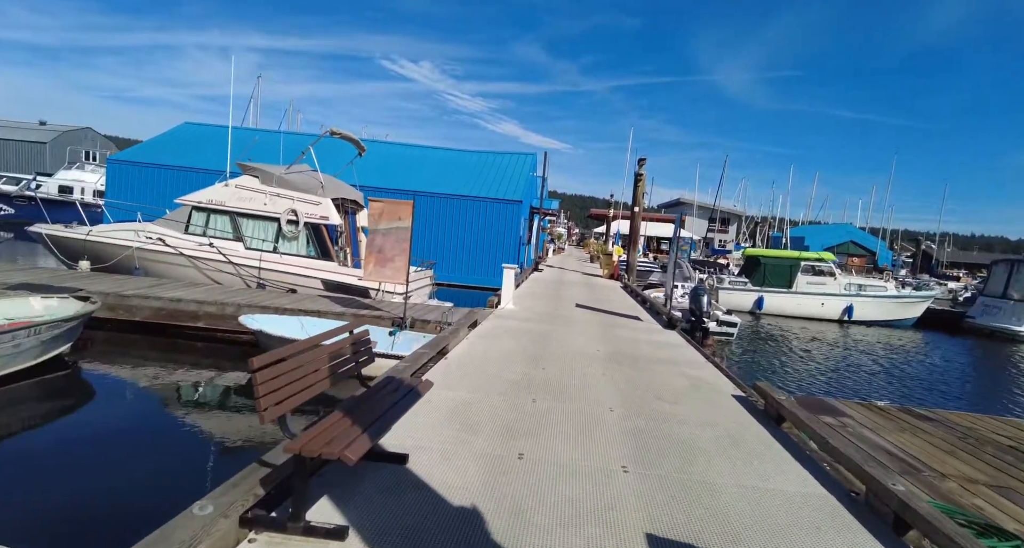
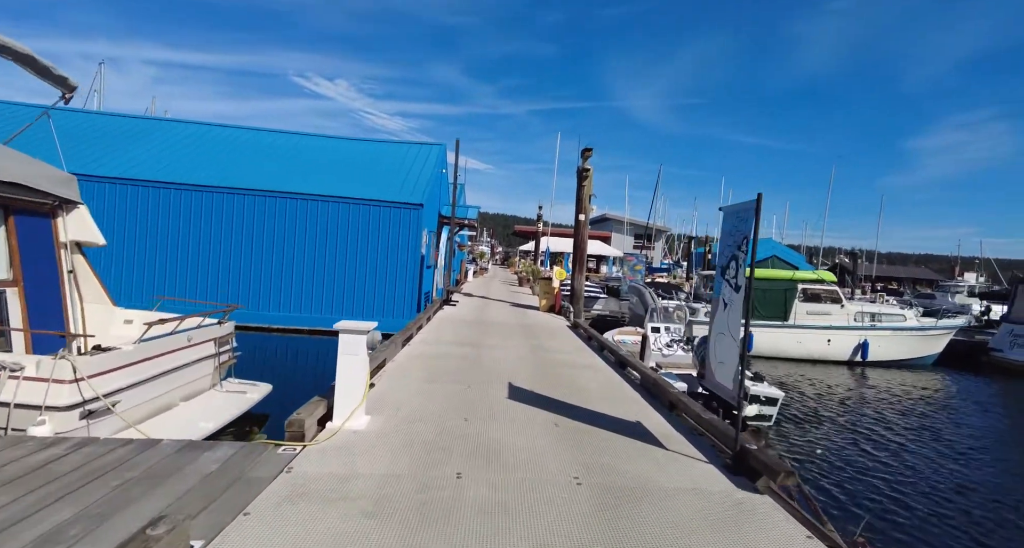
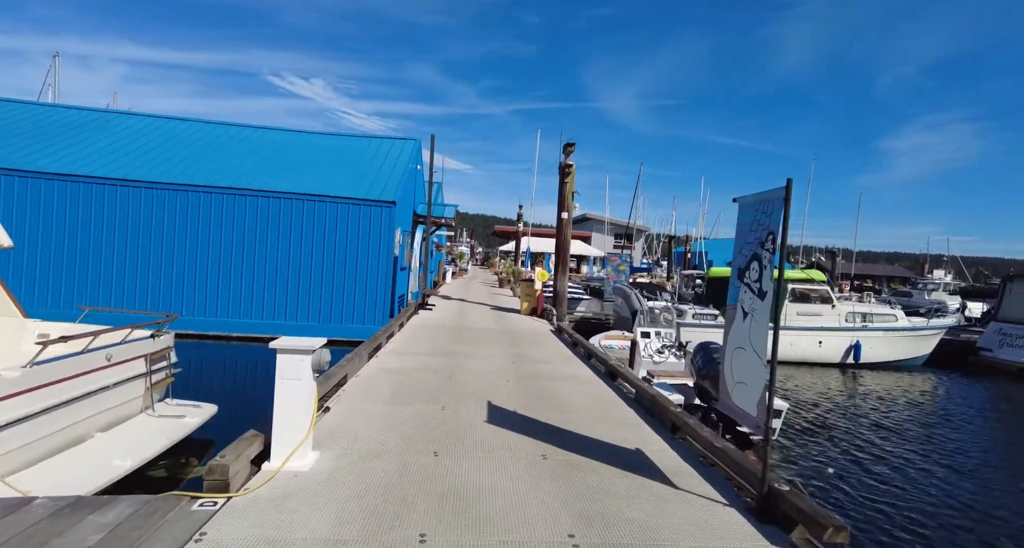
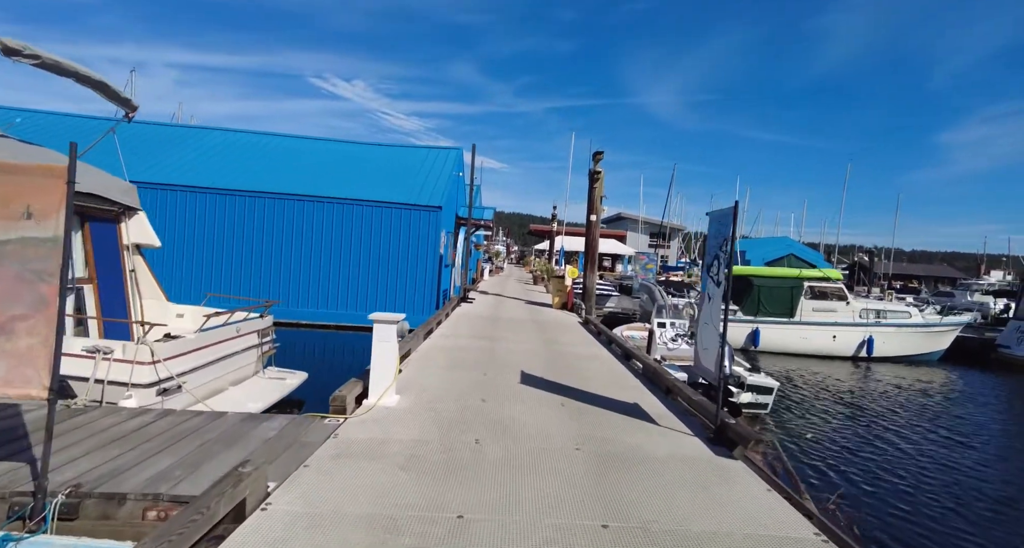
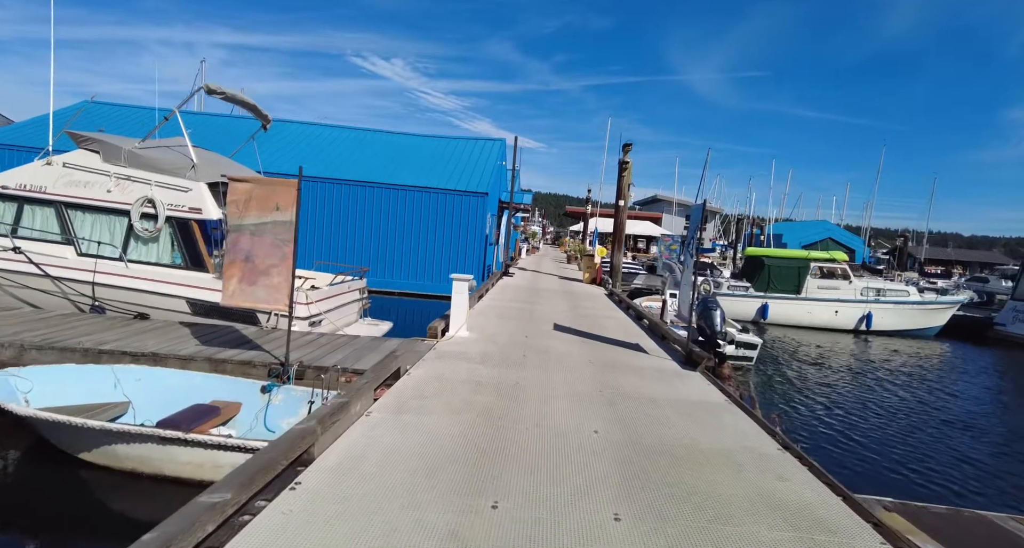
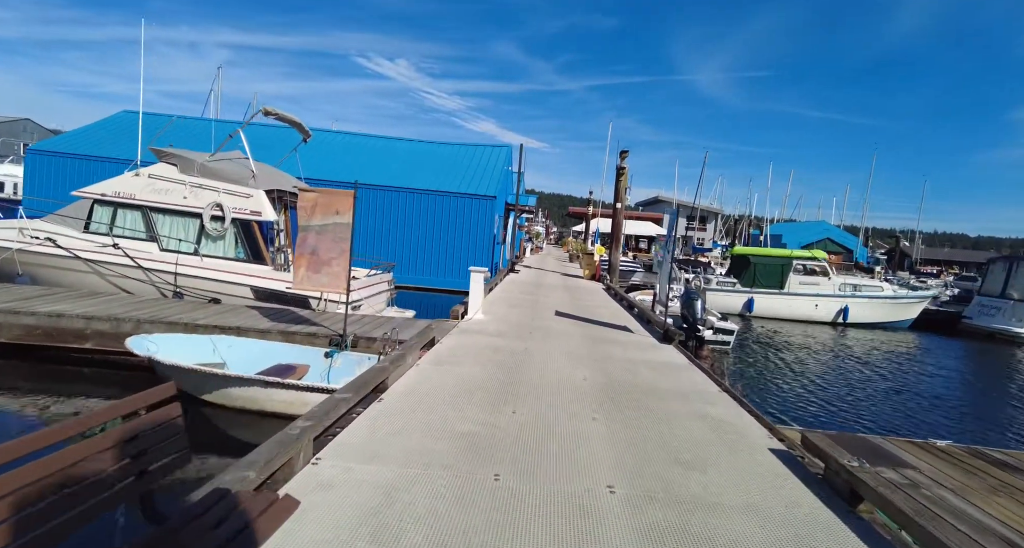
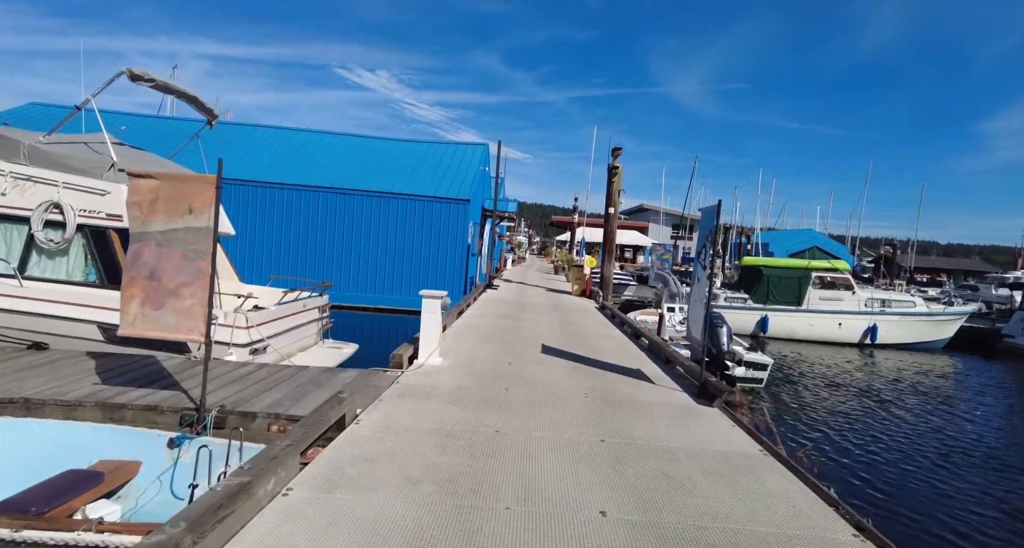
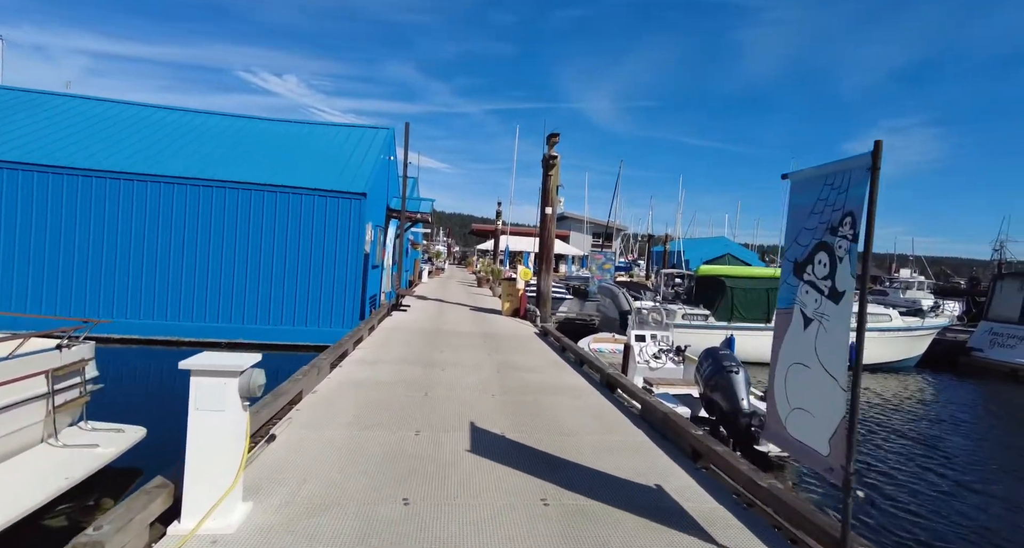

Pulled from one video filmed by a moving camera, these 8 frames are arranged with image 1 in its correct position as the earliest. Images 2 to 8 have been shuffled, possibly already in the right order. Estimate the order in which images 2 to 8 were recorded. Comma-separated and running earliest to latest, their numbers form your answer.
6, 5, 7, 4, 2, 3, 8
